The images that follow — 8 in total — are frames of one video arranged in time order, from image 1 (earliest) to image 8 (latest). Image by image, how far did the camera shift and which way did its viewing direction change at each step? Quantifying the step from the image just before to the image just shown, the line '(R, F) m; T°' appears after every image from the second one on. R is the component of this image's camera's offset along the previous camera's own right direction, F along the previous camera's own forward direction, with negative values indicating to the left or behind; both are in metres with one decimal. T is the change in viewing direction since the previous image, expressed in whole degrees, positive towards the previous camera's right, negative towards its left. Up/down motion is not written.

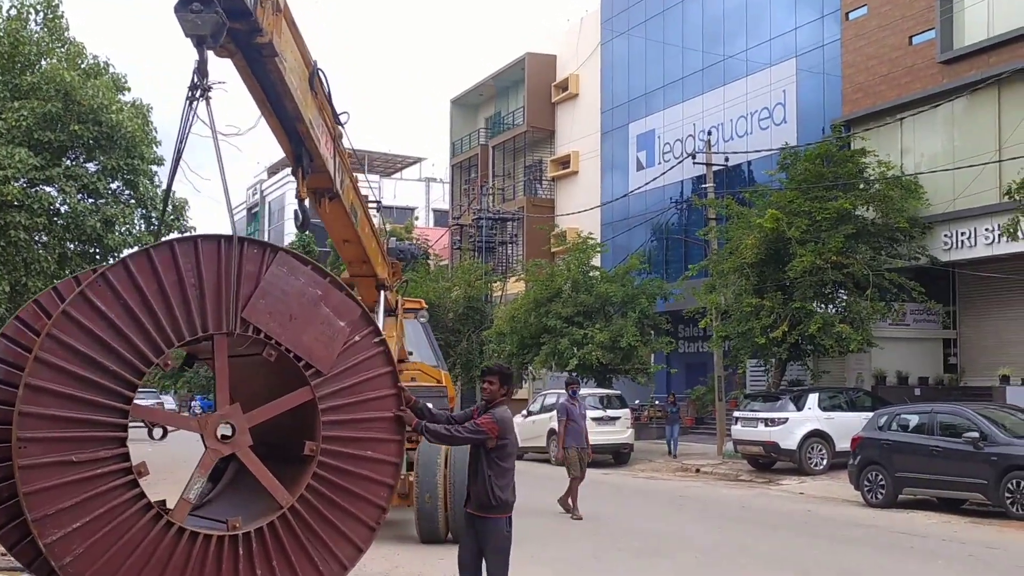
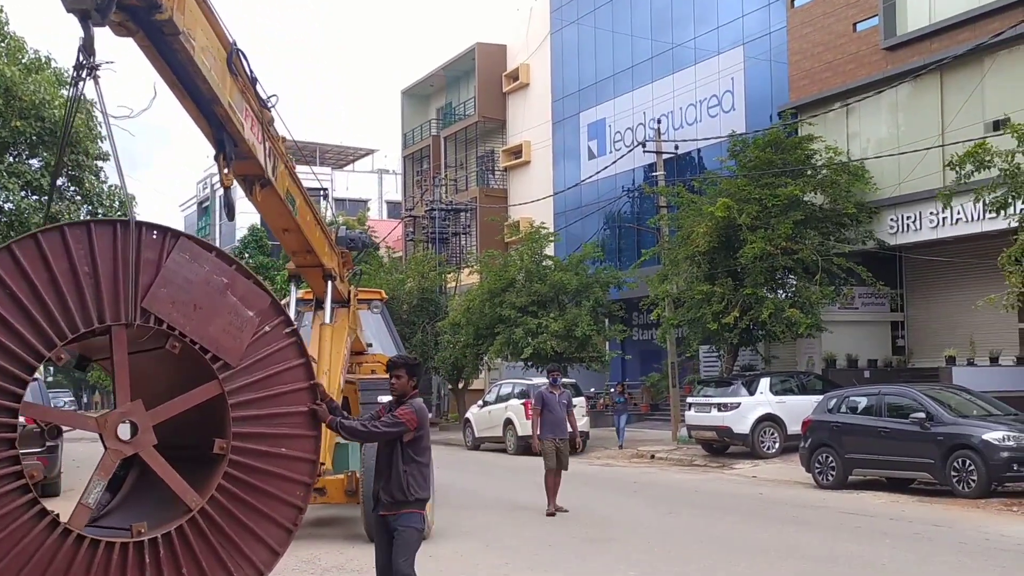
(+0.2, 0.0) m; +2°
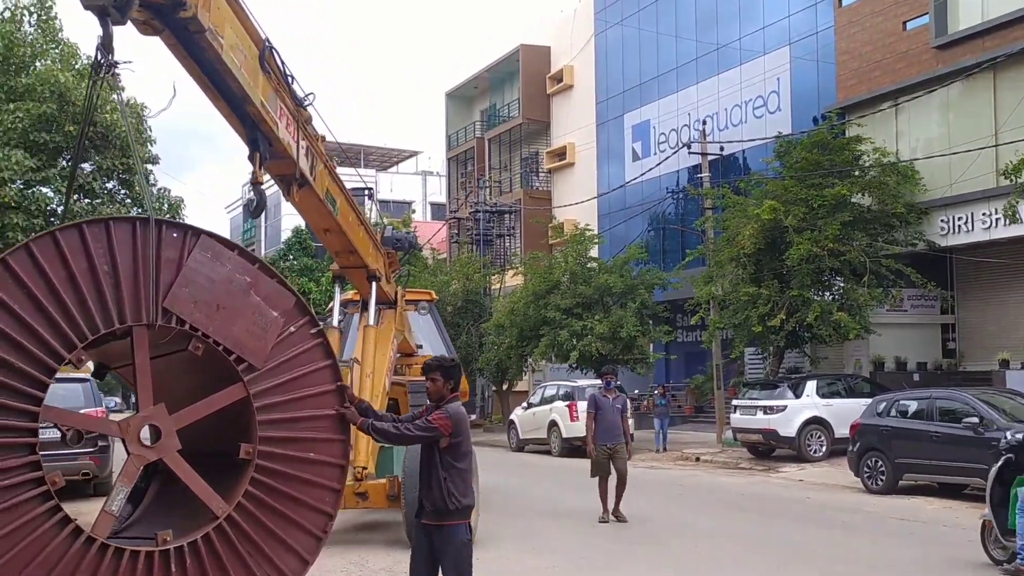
(-0.2, -0.1) m; -2°
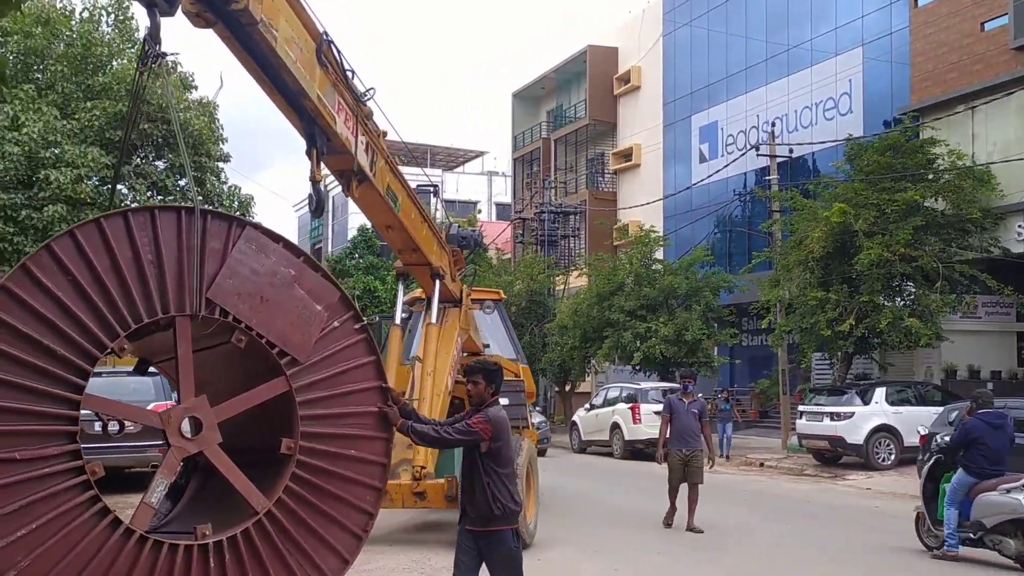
(-0.4, 0.0) m; -3°
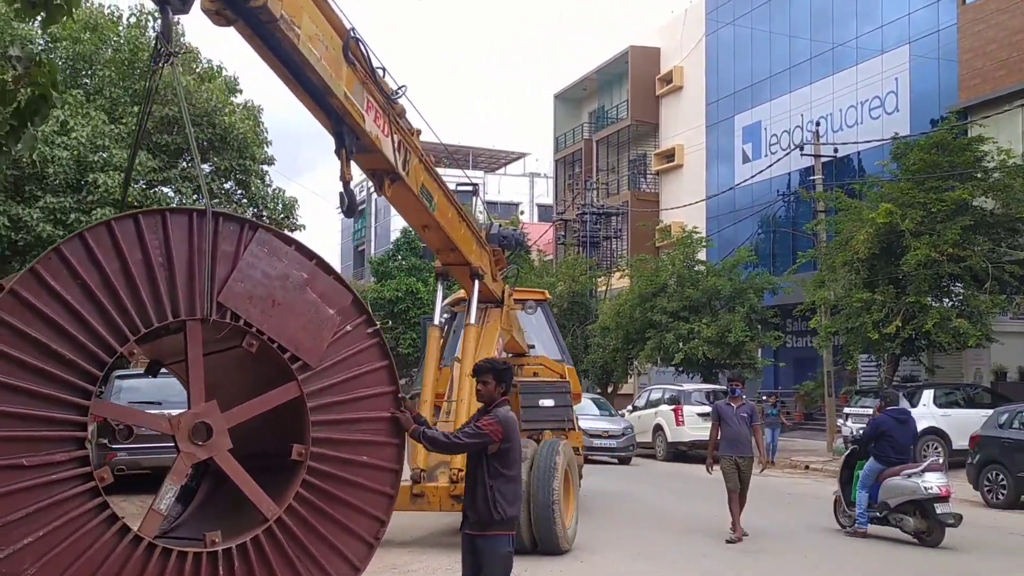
(-0.3, 0.0) m; -2°
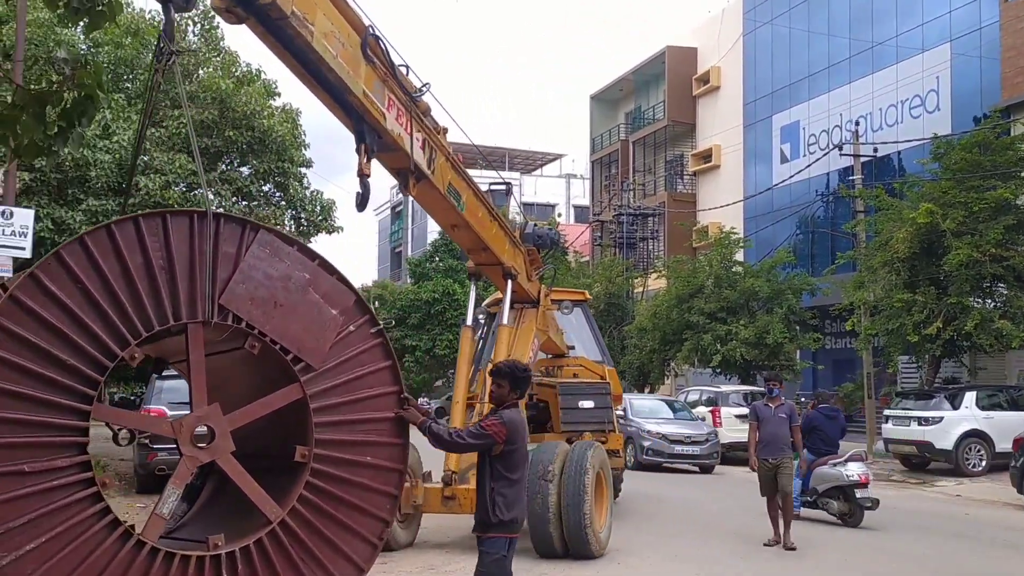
(-0.3, 0.0) m; -2°
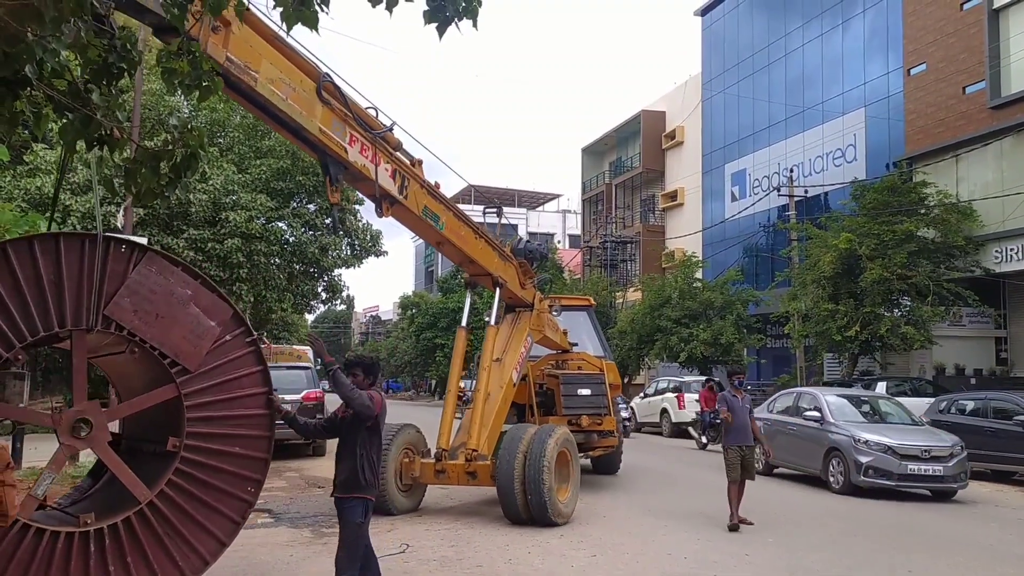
(+0.4, -4.4) m; -2°
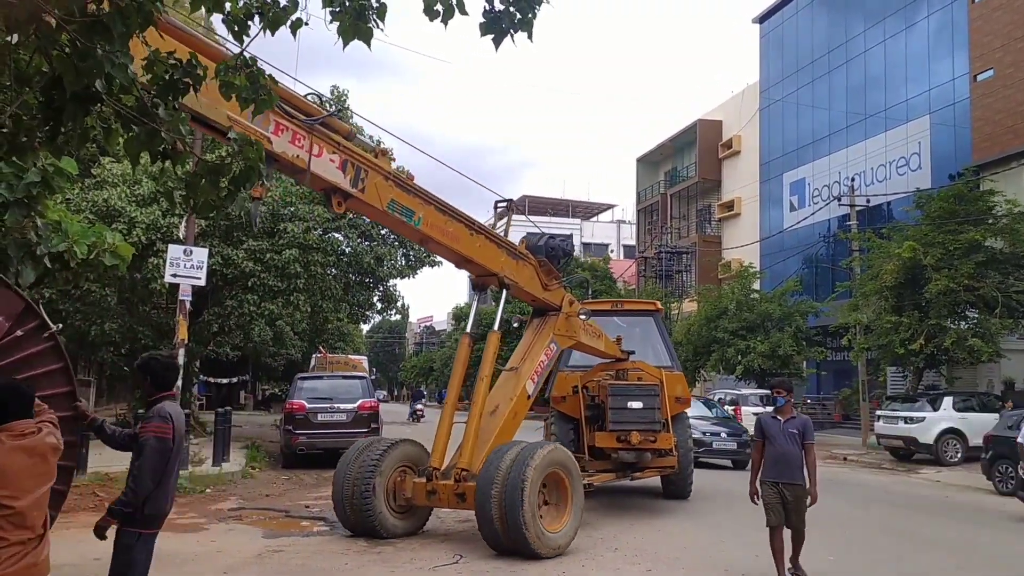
(-0.1, 0.0) m; -3°
